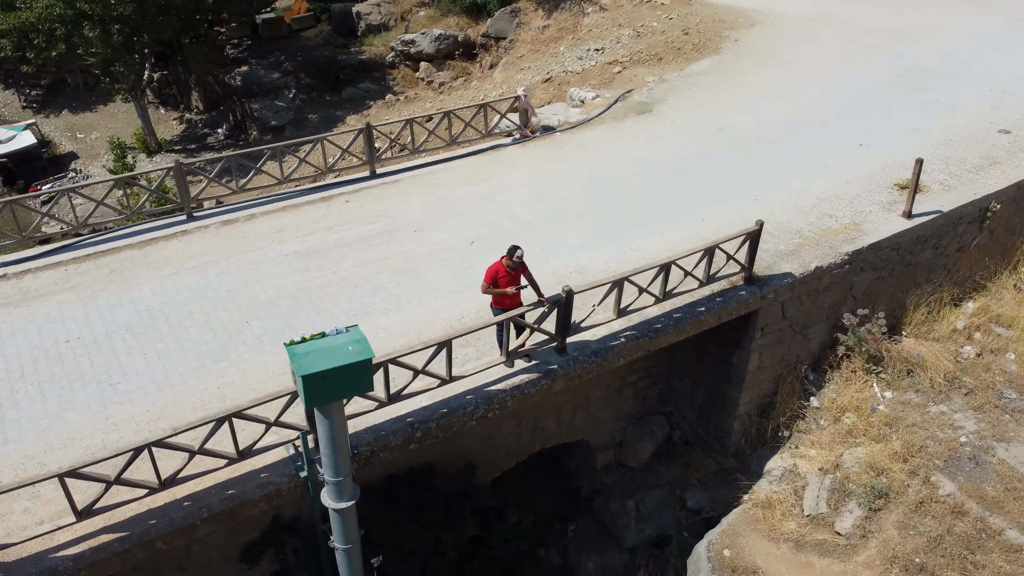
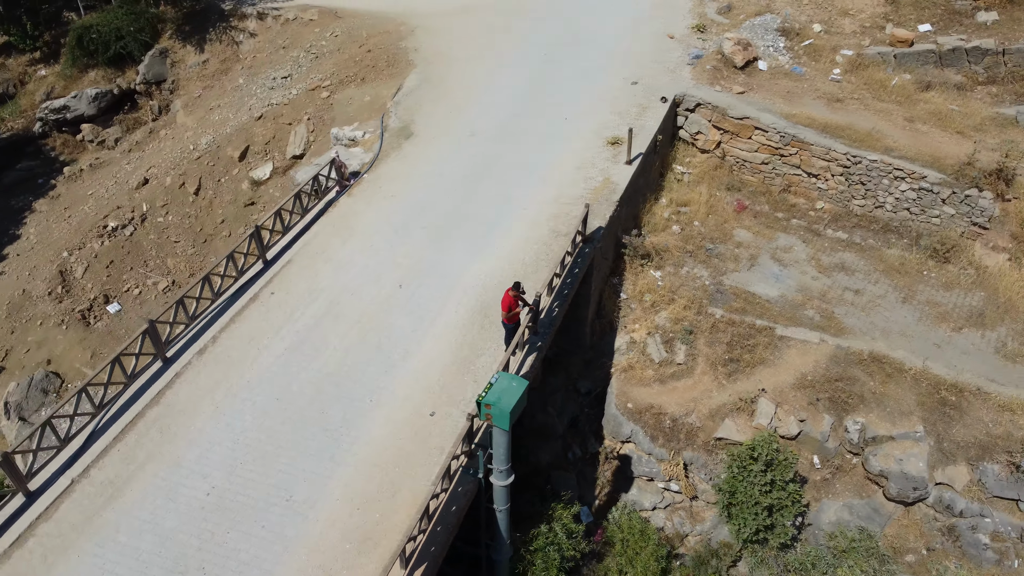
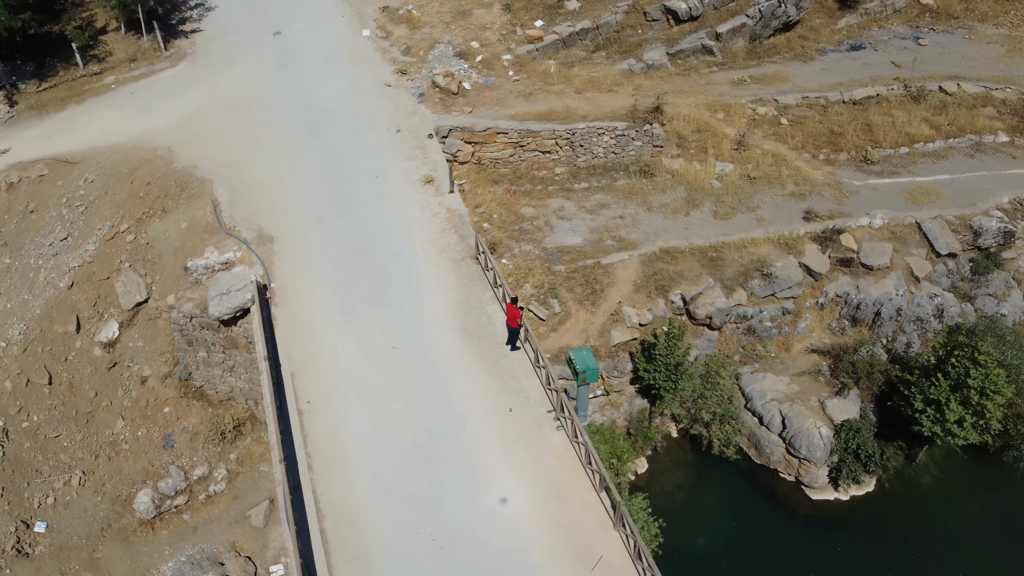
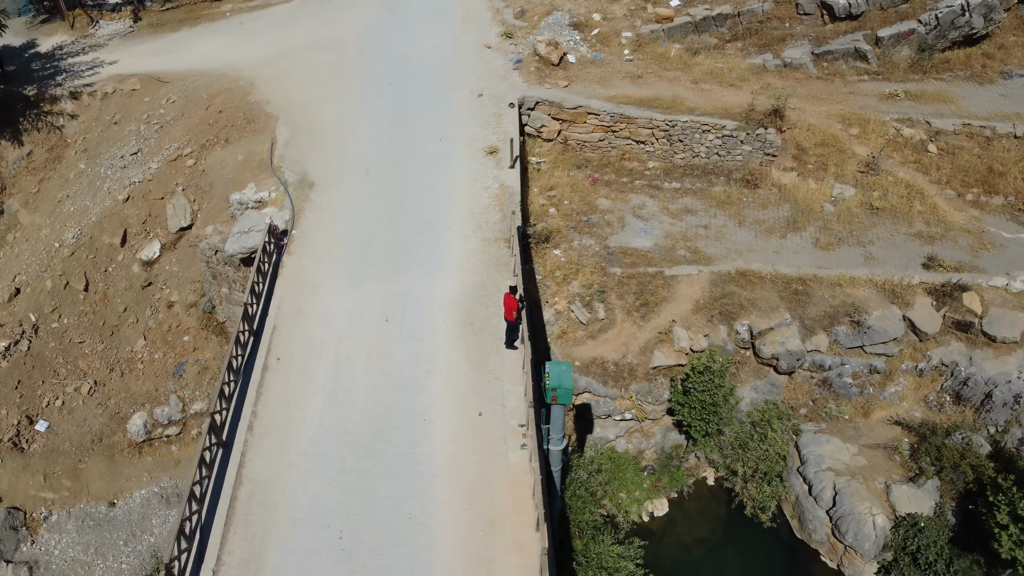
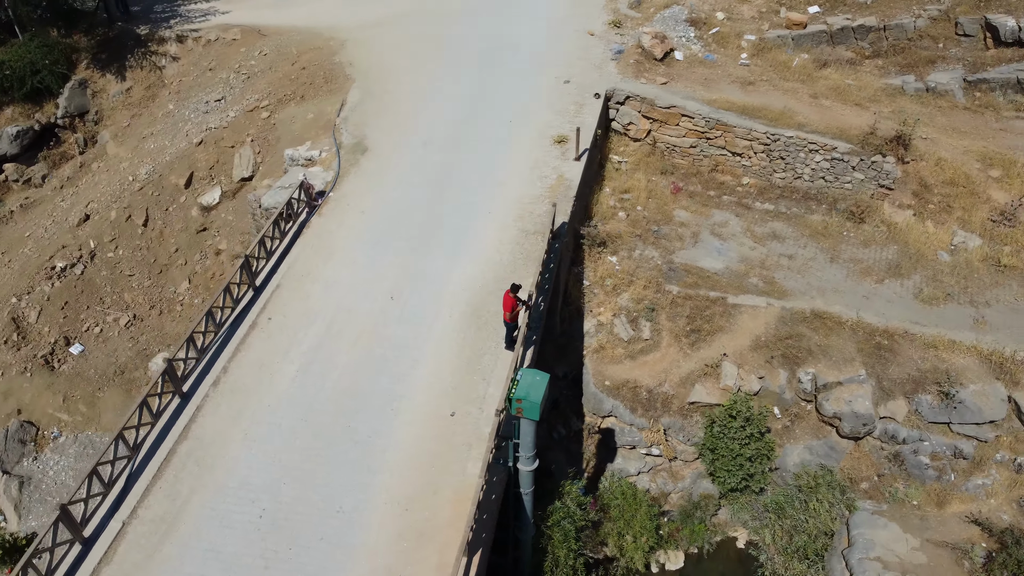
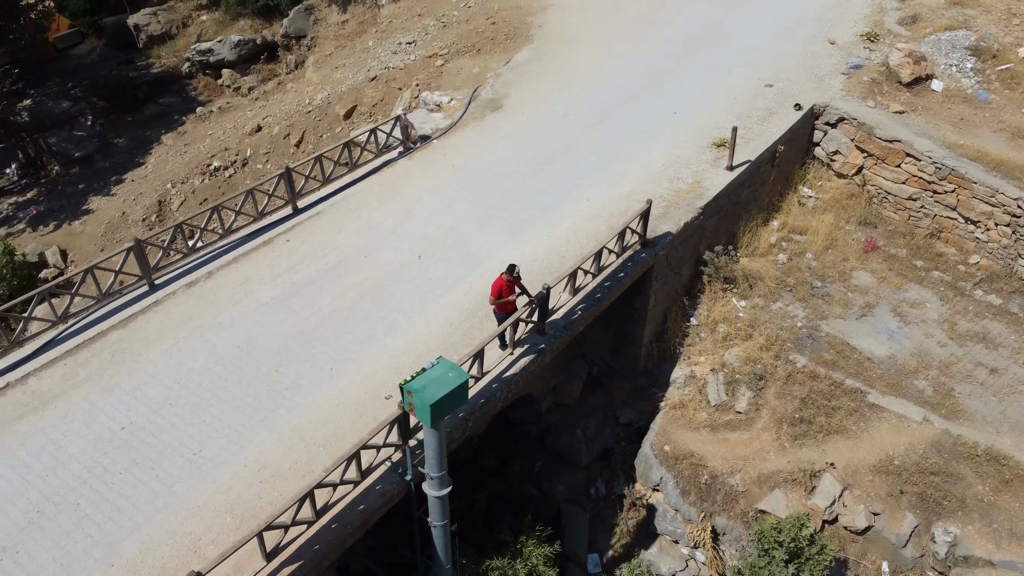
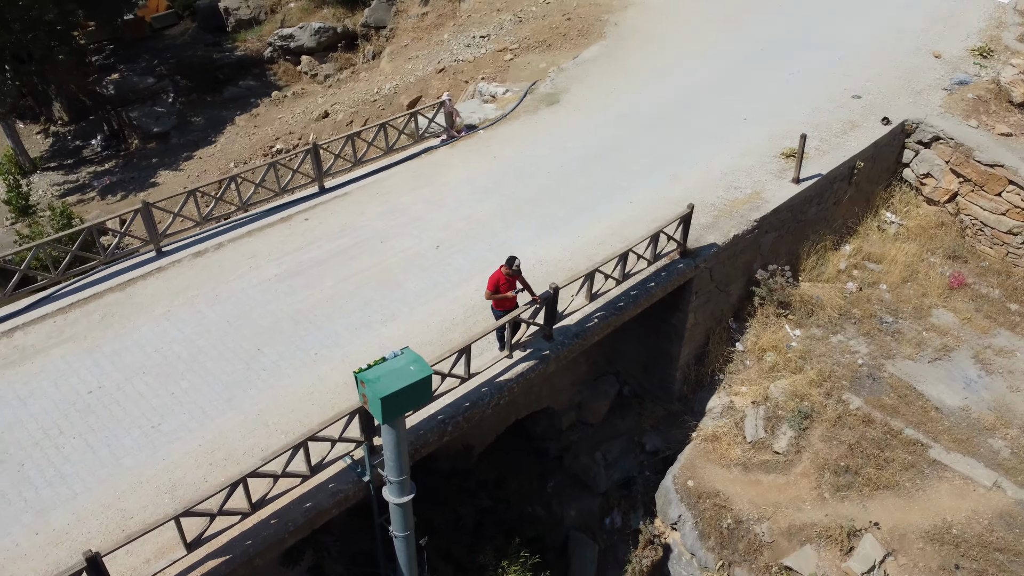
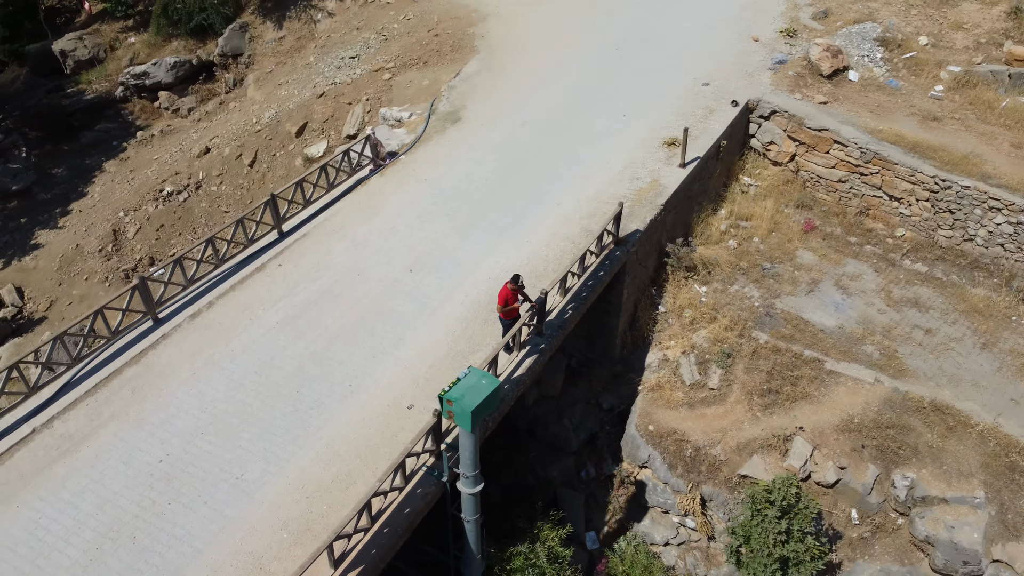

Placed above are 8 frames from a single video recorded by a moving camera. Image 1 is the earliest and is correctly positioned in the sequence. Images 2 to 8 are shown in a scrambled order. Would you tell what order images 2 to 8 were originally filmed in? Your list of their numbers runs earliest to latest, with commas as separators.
7, 6, 8, 2, 5, 4, 3
